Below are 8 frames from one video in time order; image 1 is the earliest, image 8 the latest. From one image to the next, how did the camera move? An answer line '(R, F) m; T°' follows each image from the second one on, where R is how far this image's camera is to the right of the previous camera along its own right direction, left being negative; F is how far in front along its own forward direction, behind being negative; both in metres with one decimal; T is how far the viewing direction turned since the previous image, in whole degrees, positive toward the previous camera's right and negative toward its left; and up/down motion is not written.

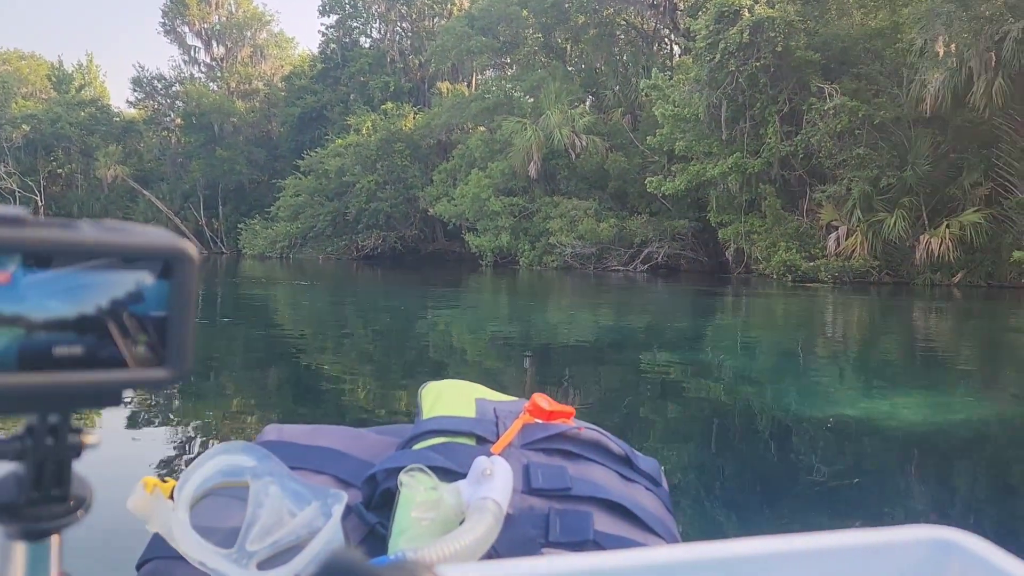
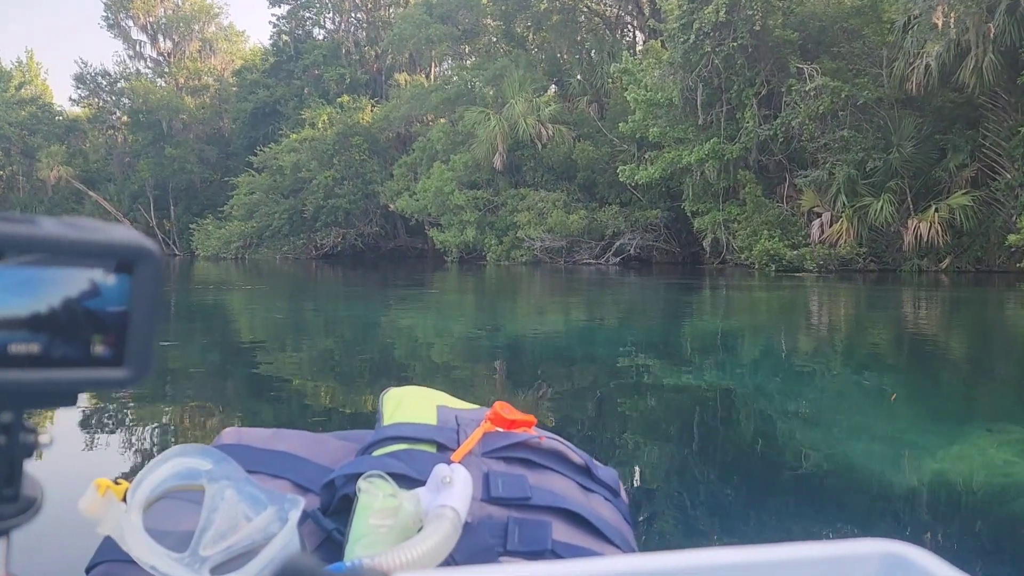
(-0.1, +0.4) m; +3°
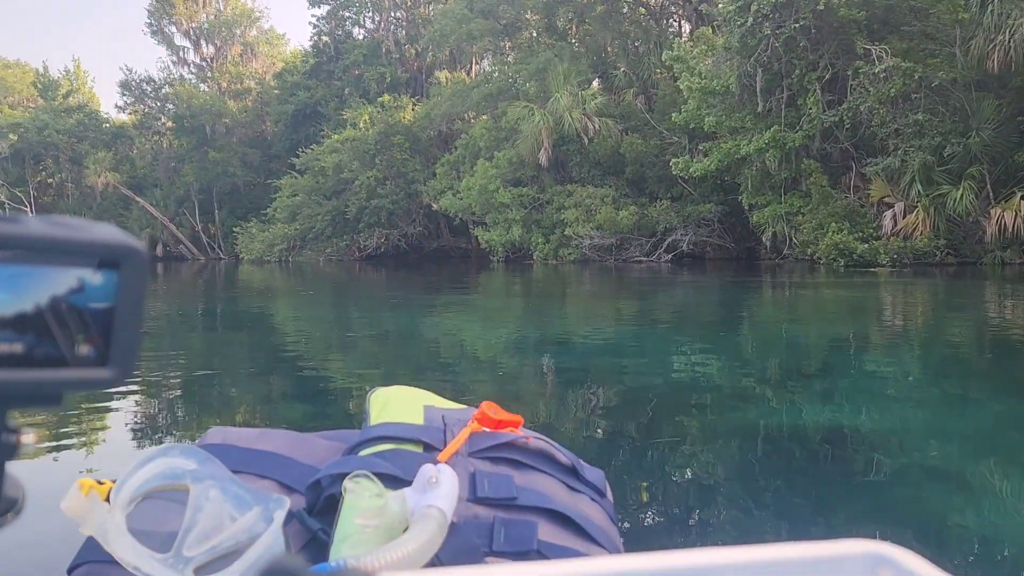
(-0.1, +0.3) m; -3°
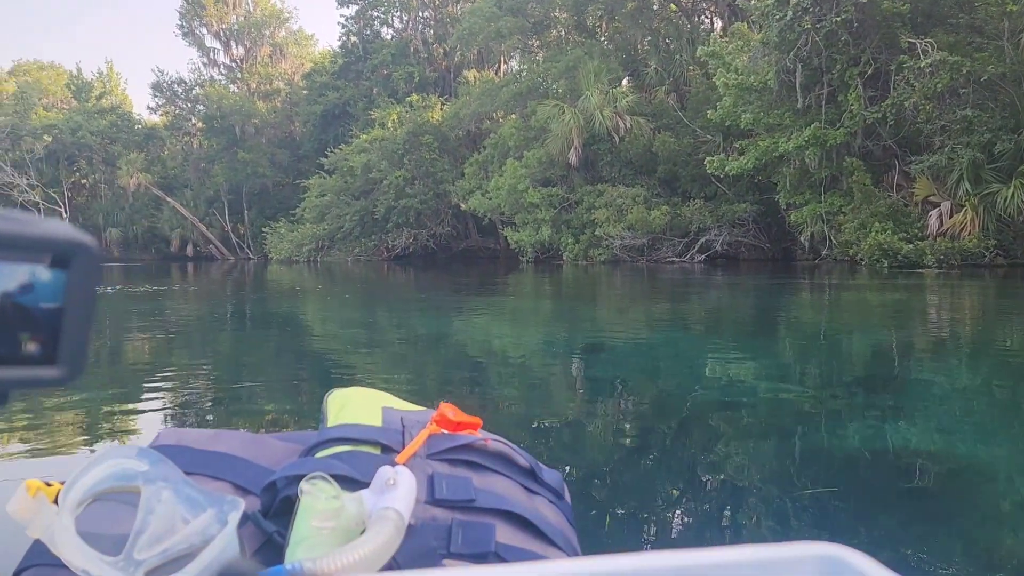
(0.0, +0.1) m; -2°
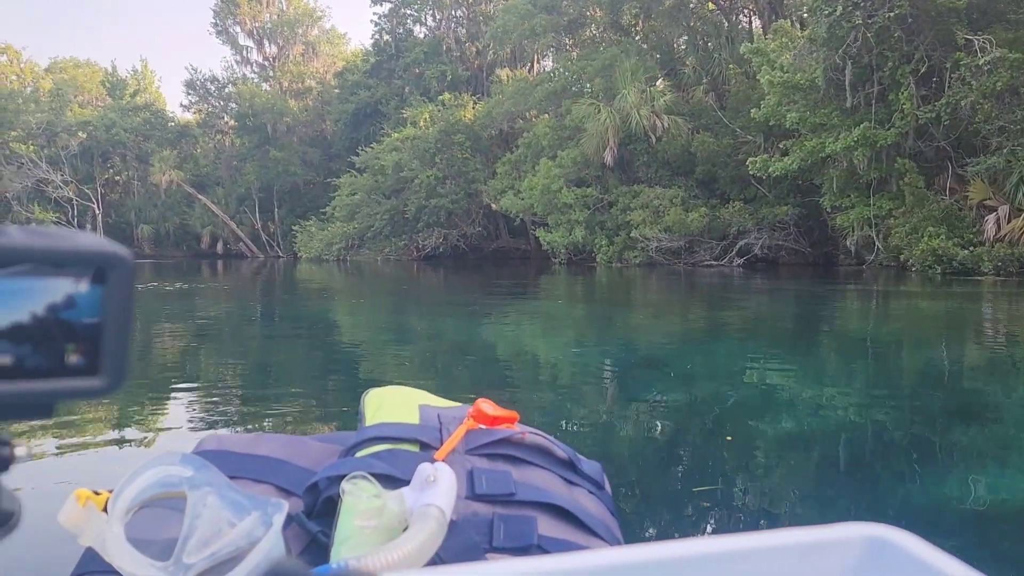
(-0.1, +0.2) m; -2°
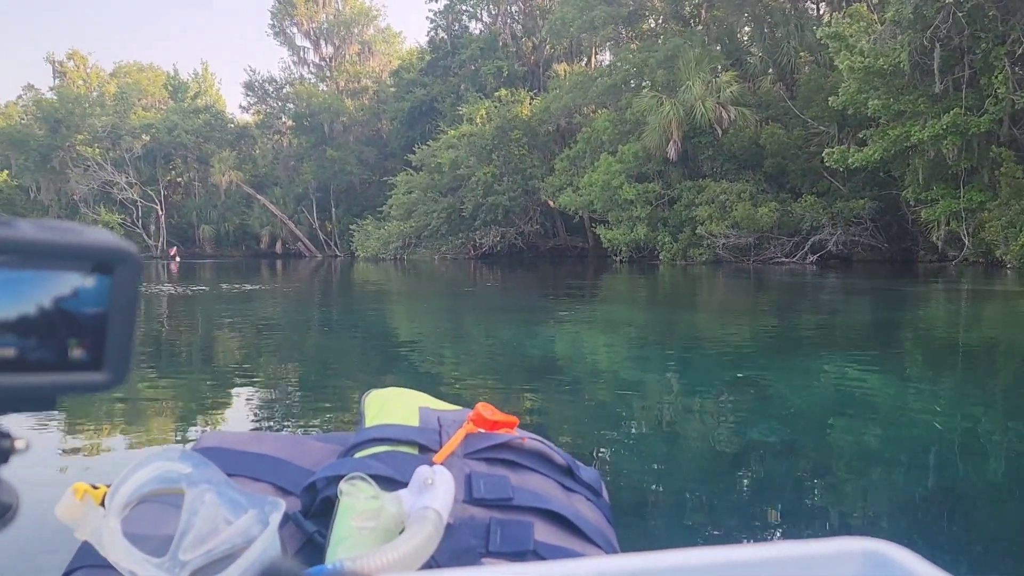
(-0.1, +0.2) m; -4°
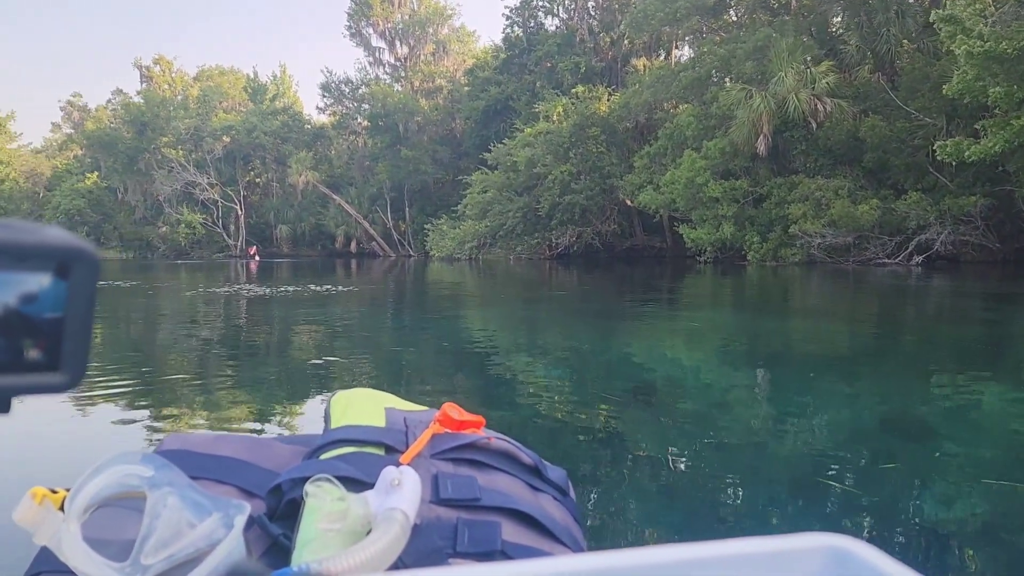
(-0.1, +0.3) m; -5°
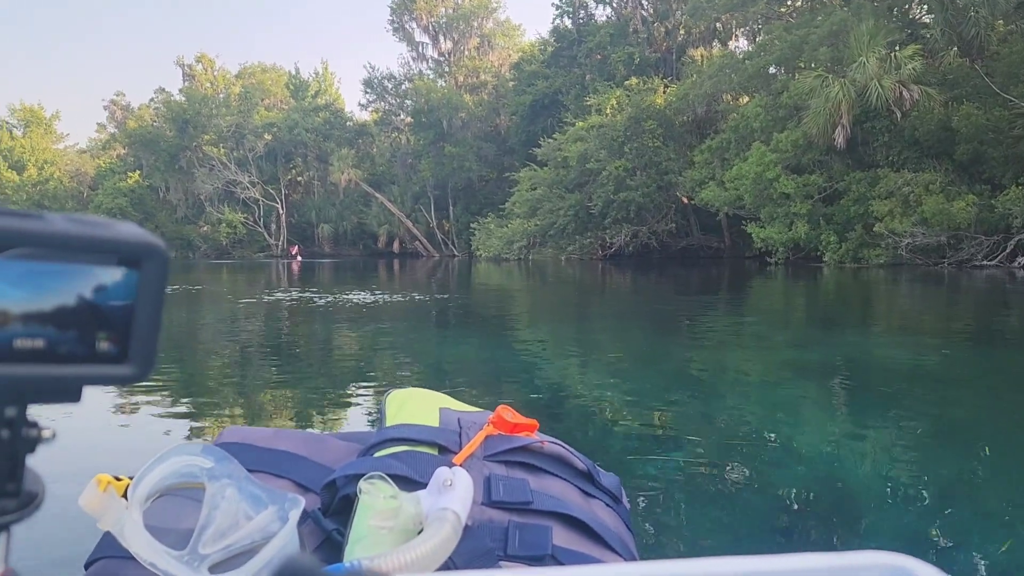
(-0.2, +0.5) m; -3°
